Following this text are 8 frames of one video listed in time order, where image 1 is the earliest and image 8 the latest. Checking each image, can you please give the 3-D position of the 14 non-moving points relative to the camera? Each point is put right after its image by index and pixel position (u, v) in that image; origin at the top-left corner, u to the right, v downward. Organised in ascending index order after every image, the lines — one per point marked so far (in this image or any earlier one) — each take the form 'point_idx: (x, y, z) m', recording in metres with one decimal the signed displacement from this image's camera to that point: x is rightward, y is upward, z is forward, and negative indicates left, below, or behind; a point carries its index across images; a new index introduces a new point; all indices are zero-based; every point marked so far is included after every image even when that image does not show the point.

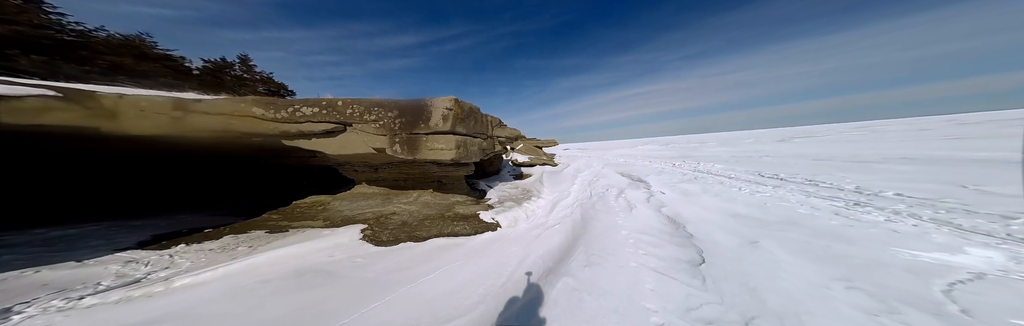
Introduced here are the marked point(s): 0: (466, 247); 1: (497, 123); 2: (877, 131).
0: (-0.9, -1.7, +4.0) m
1: (-0.6, +1.6, +7.7) m
2: (+37.3, +3.4, +18.7) m
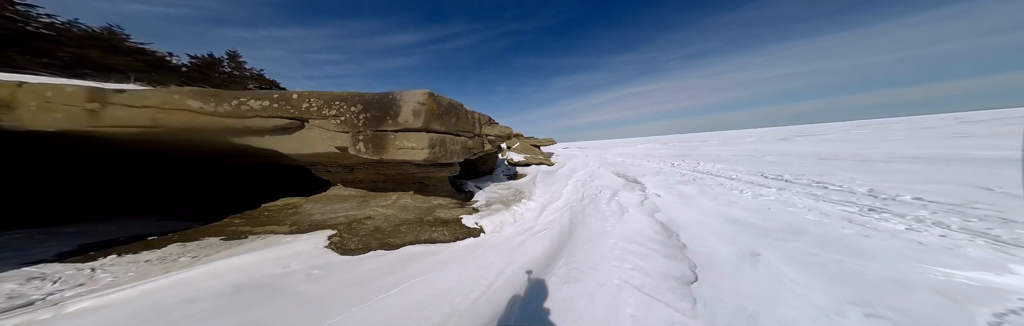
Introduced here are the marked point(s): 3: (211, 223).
0: (-1.3, -1.7, +3.6) m
1: (-1.0, +1.6, +7.3) m
2: (+36.9, +3.4, +18.6) m
3: (-6.9, -1.4, +4.5) m
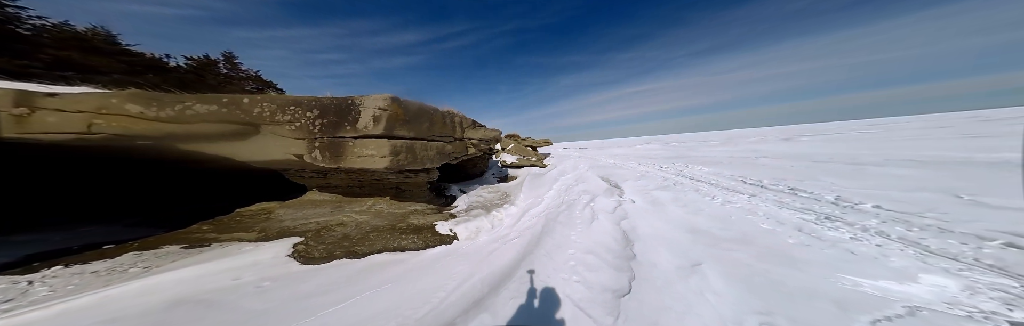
0: (-1.9, -1.8, +3.6) m
1: (-1.6, +1.4, +7.2) m
2: (+36.2, +3.2, +18.7) m
3: (-7.6, -1.5, +4.4) m
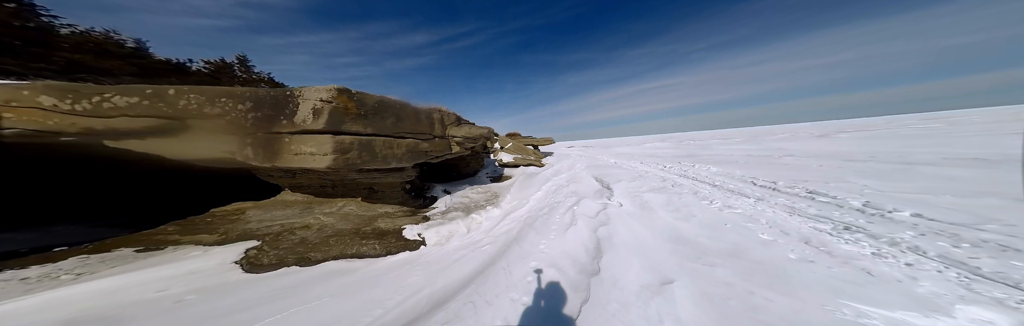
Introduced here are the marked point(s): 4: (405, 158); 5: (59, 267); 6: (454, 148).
0: (-2.6, -1.8, +3.3) m
1: (-2.2, +1.5, +6.9) m
2: (+36.0, +3.2, +17.1) m
3: (-8.2, -1.5, +4.3) m
4: (-2.7, +0.1, +4.8) m
5: (-7.1, -1.6, +3.0) m
6: (-2.1, +0.5, +7.0) m
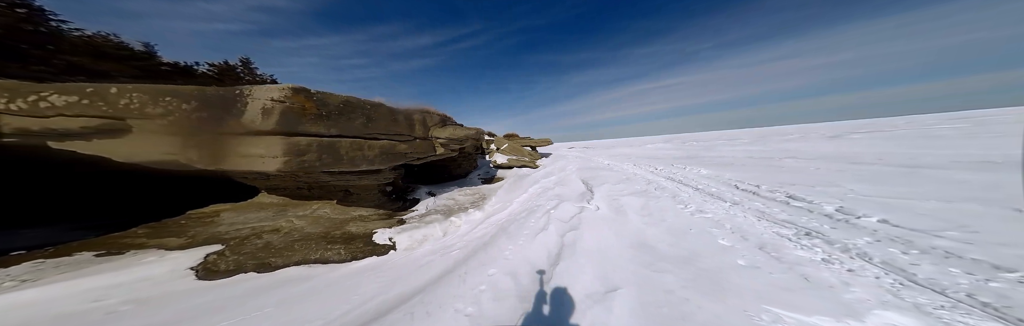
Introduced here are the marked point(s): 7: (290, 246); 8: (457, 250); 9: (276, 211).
0: (-3.1, -1.9, +3.2) m
1: (-2.7, +1.4, +6.8) m
2: (+35.5, +3.1, +16.7) m
3: (-8.8, -1.5, +4.2) m
4: (-3.3, 0.0, +4.7) m
5: (-7.6, -1.7, +2.9) m
6: (-2.6, +0.5, +6.9) m
7: (-4.3, -1.6, +3.8) m
8: (-1.1, -1.8, +3.9) m
9: (-5.9, -1.2, +4.9) m
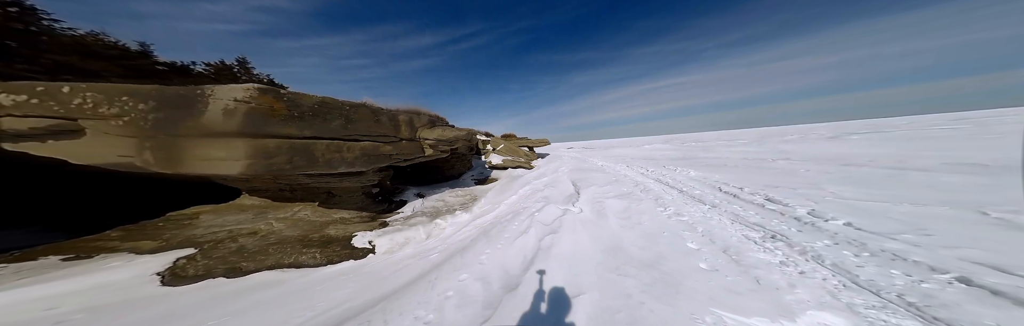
0: (-3.5, -1.9, +3.1) m
1: (-3.1, +1.4, +6.7) m
2: (+35.1, +3.0, +16.8) m
3: (-9.1, -1.6, +4.1) m
4: (-3.7, 0.0, +4.6) m
5: (-8.0, -1.7, +2.8) m
6: (-3.0, +0.4, +6.9) m
7: (-4.7, -1.6, +3.7) m
8: (-1.5, -1.8, +3.8) m
9: (-6.3, -1.3, +4.8) m
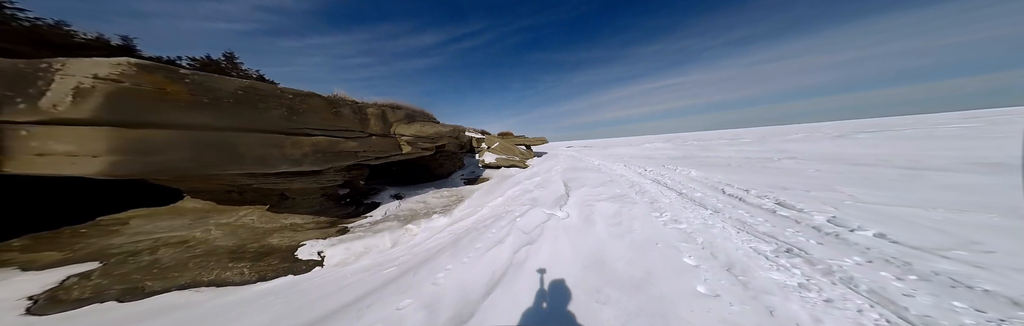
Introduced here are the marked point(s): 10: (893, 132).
0: (-4.0, -1.9, +2.5) m
1: (-3.6, +1.4, +6.1) m
2: (+34.6, +3.0, +16.4) m
3: (-9.6, -1.5, +3.4) m
4: (-4.1, +0.1, +4.0) m
5: (-8.5, -1.6, +2.2) m
6: (-3.5, +0.5, +6.2) m
7: (-5.2, -1.6, +3.0) m
8: (-1.9, -1.7, +3.2) m
9: (-6.8, -1.2, +4.2) m
10: (+31.9, +2.6, +16.3) m
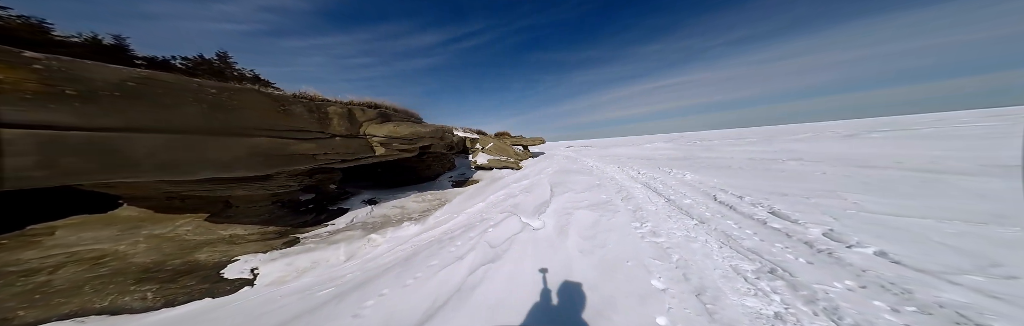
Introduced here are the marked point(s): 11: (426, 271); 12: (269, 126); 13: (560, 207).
0: (-4.6, -1.9, +2.0) m
1: (-4.1, +1.4, +5.6) m
2: (+34.0, +2.9, +15.9) m
3: (-10.2, -1.6, +3.0) m
4: (-4.7, 0.0, +3.5) m
5: (-9.0, -1.7, +1.7) m
6: (-4.1, +0.4, +5.8) m
7: (-5.7, -1.6, +2.6) m
8: (-2.5, -1.8, +2.7) m
9: (-7.4, -1.2, +3.7) m
10: (+31.4, +2.5, +15.8) m
11: (-1.2, -1.5, +2.5) m
12: (-4.5, +0.8, +3.7) m
13: (+1.2, -0.9, +4.1) m
